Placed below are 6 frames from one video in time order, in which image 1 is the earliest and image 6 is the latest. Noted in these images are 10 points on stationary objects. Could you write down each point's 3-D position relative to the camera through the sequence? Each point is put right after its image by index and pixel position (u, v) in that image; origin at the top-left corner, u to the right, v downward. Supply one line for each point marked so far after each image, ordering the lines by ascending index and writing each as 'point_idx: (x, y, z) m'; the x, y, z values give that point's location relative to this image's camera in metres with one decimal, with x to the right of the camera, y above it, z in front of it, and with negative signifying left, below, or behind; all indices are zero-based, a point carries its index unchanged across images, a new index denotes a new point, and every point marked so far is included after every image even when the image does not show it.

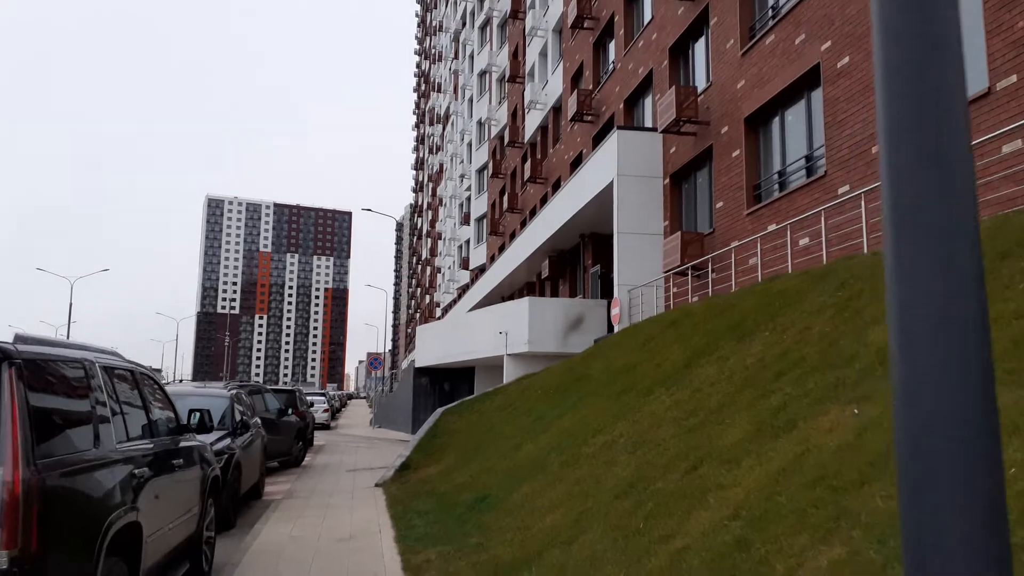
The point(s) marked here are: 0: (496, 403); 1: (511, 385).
0: (-0.3, -2.2, +14.2) m
1: (0.0, -2.1, +15.8) m
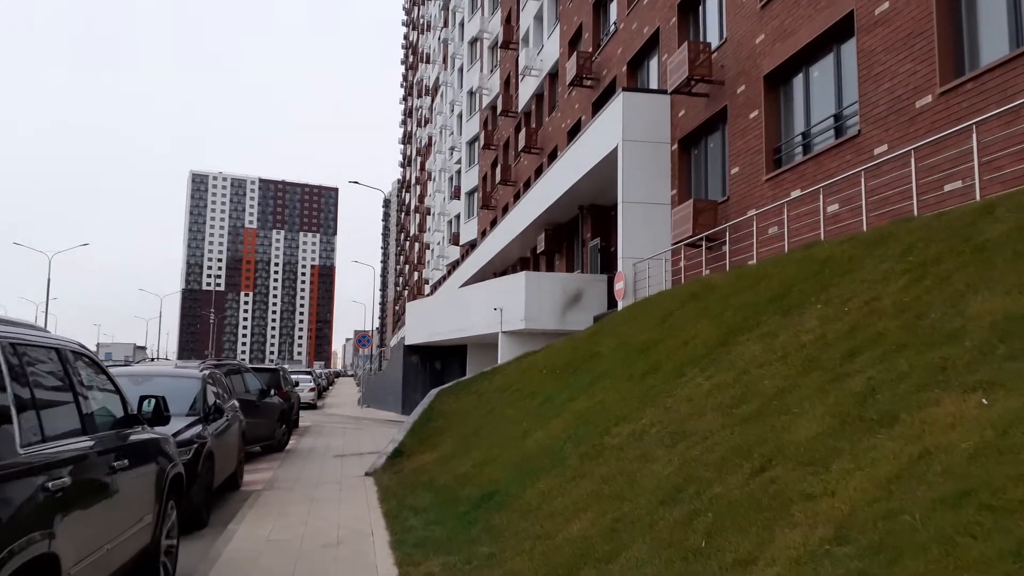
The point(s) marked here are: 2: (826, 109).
0: (-0.2, -1.7, +13.2) m
1: (0.0, -1.5, +14.8) m
2: (+5.3, +3.0, +12.5) m
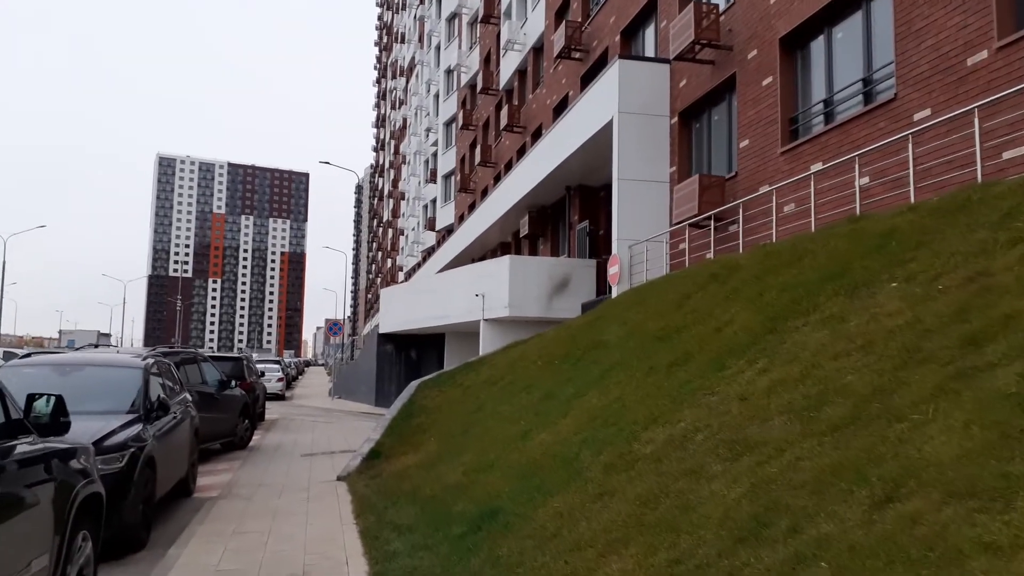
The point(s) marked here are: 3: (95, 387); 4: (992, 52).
0: (-0.4, -1.4, +11.9) m
1: (-0.3, -1.2, +13.5) m
2: (+5.2, +3.3, +11.3) m
3: (-4.2, -1.0, +7.5) m
4: (+5.5, +2.7, +8.6) m
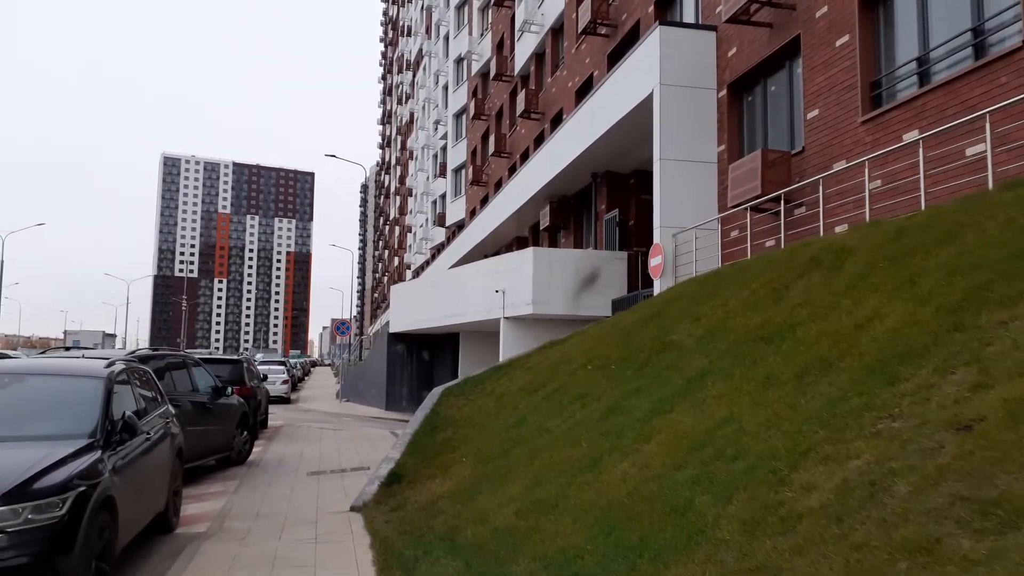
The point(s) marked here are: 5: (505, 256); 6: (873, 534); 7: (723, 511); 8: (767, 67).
0: (+0.1, -1.3, +10.2) m
1: (+0.3, -1.1, +11.8) m
2: (+5.7, +3.4, +9.6) m
3: (-3.7, -0.9, +5.9) m
4: (+6.0, +2.8, +6.8) m
5: (-0.2, +0.9, +19.5) m
6: (+1.6, -1.1, +3.3) m
7: (+1.2, -1.2, +4.1) m
8: (+4.6, +4.0, +13.5) m
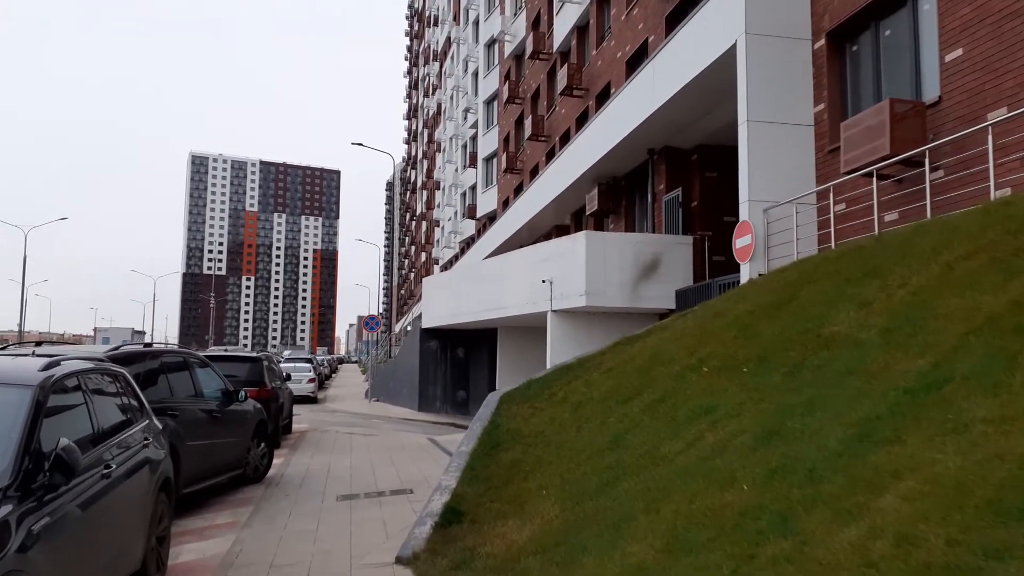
0: (+1.0, -1.1, +8.0) m
1: (+1.2, -0.8, +9.7) m
2: (+6.5, +3.6, +7.3) m
3: (-3.0, -0.7, +3.9) m
4: (+6.8, +3.1, +4.5) m
5: (+1.0, +1.1, +17.4) m
6: (+2.2, -0.9, +1.1) m
7: (+1.8, -1.0, +1.9) m
8: (+5.6, +4.3, +11.3) m
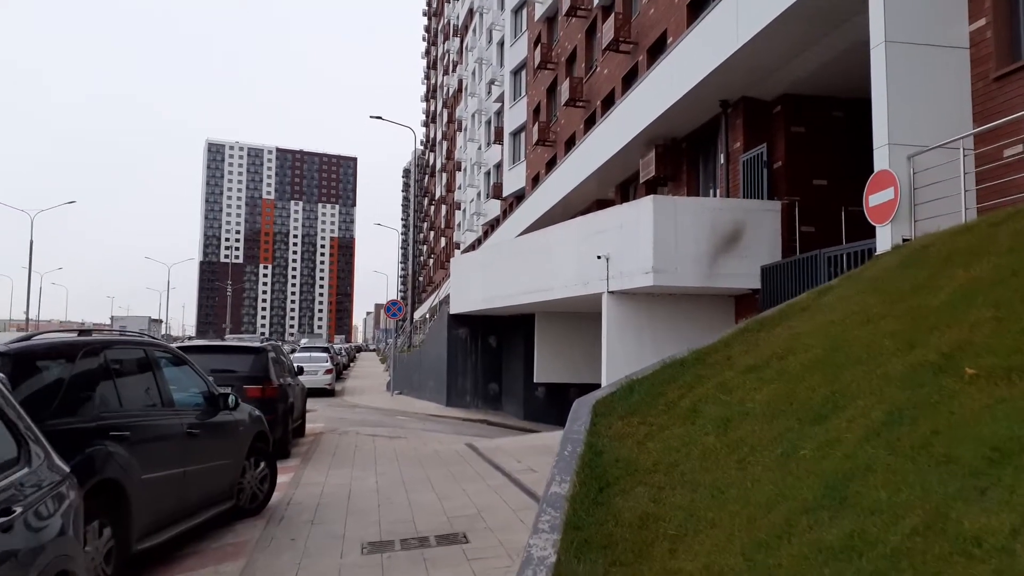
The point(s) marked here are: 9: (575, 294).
0: (+1.8, -0.8, +5.4) m
1: (+2.0, -0.5, +7.0) m
2: (+7.3, +3.9, +4.4) m
3: (-2.3, -0.5, +1.3) m
4: (+7.5, +3.3, +1.7) m
5: (+2.0, +1.6, +14.7) m
6: (+2.9, -0.7, -1.6) m
7: (+2.5, -0.8, -0.7) m
8: (+6.4, +4.6, +8.4) m
9: (+1.3, -0.1, +16.0) m
